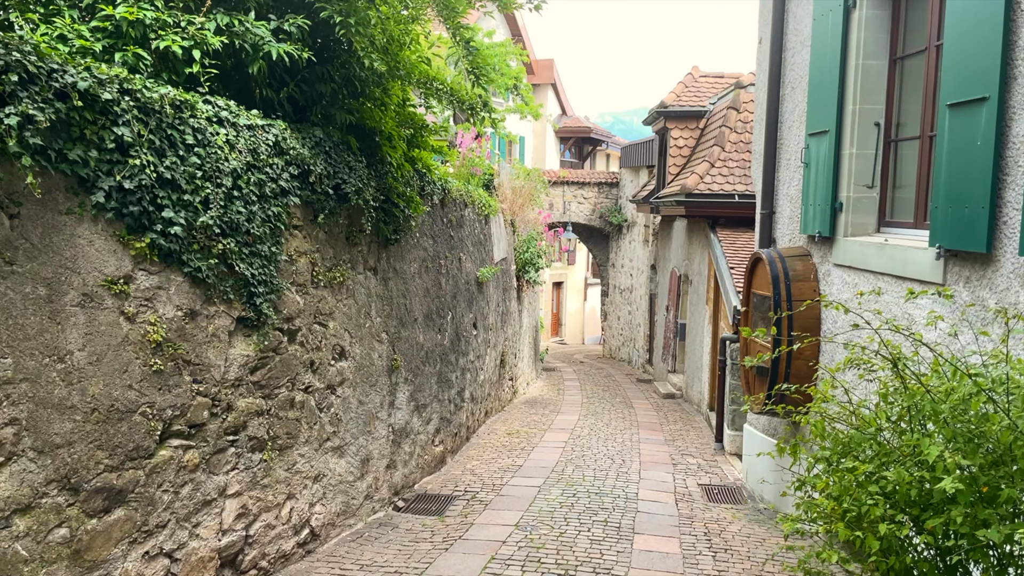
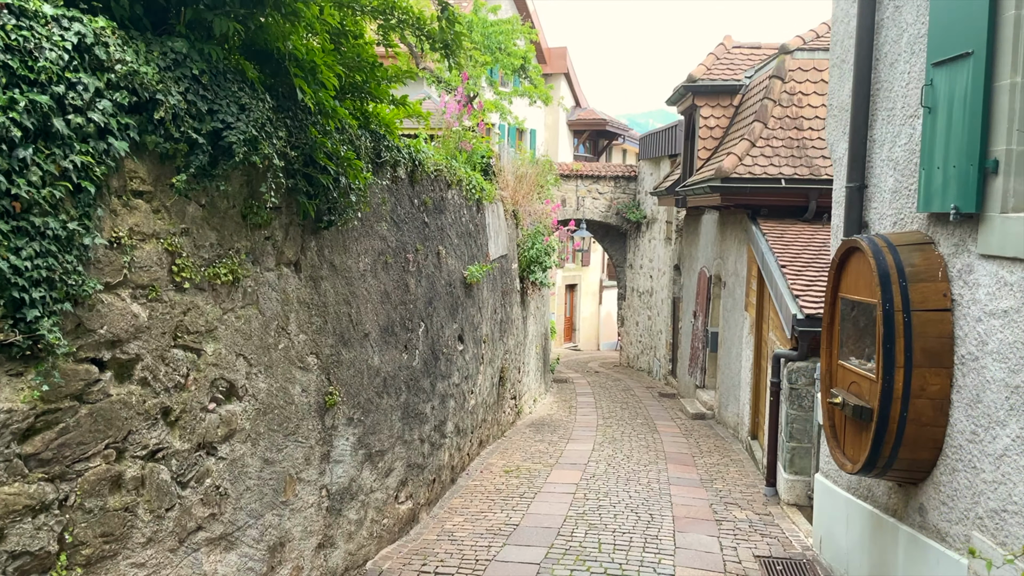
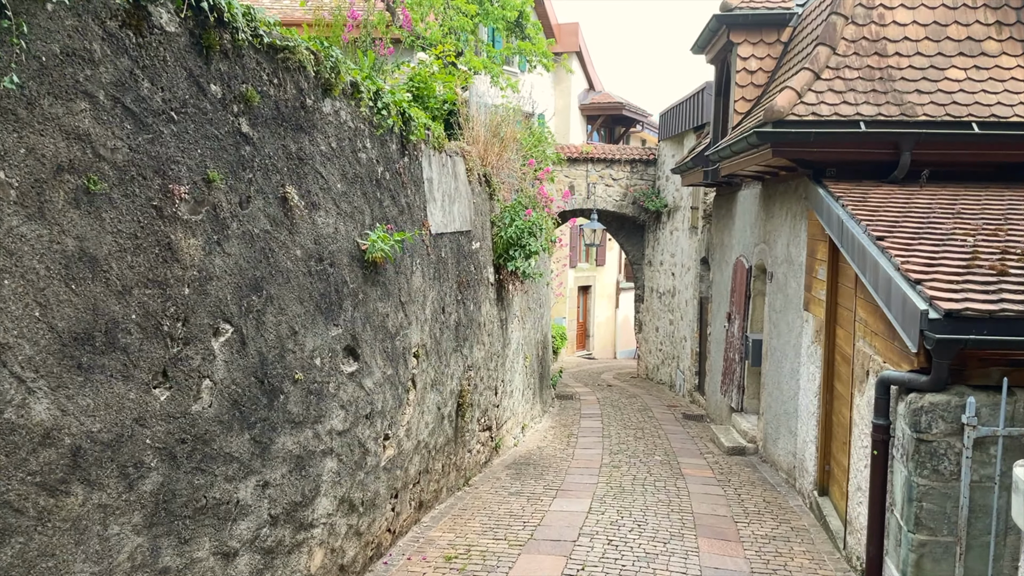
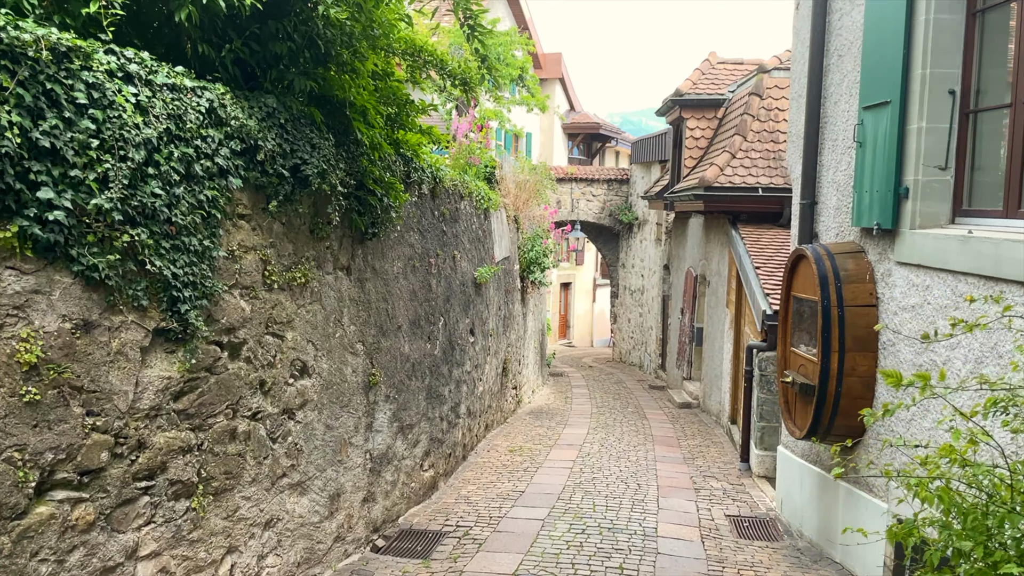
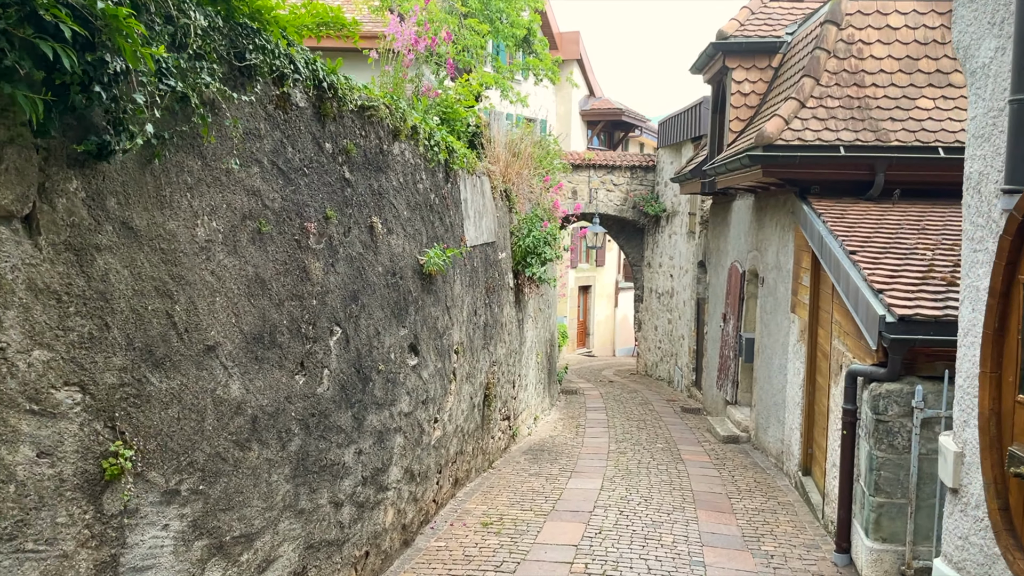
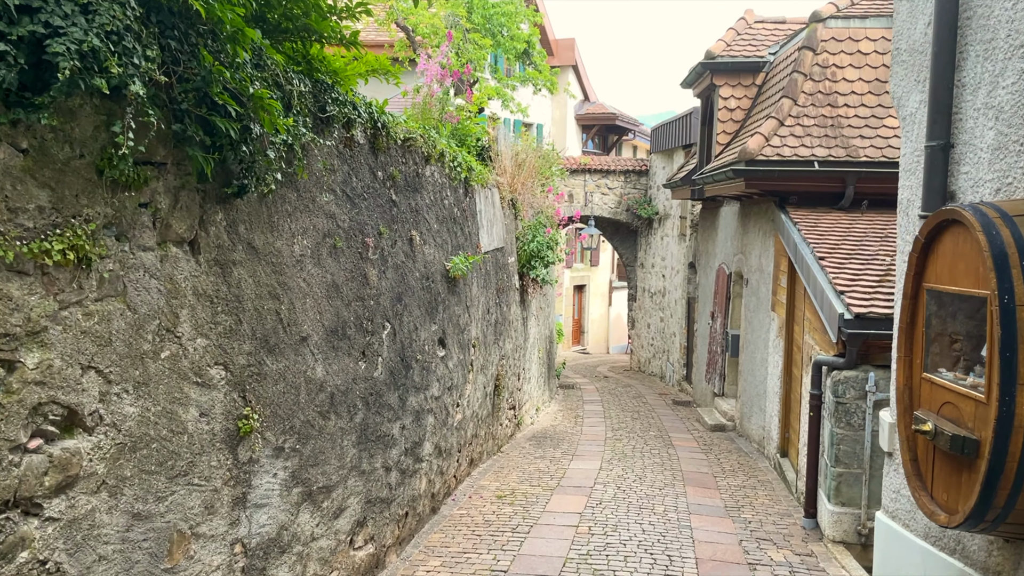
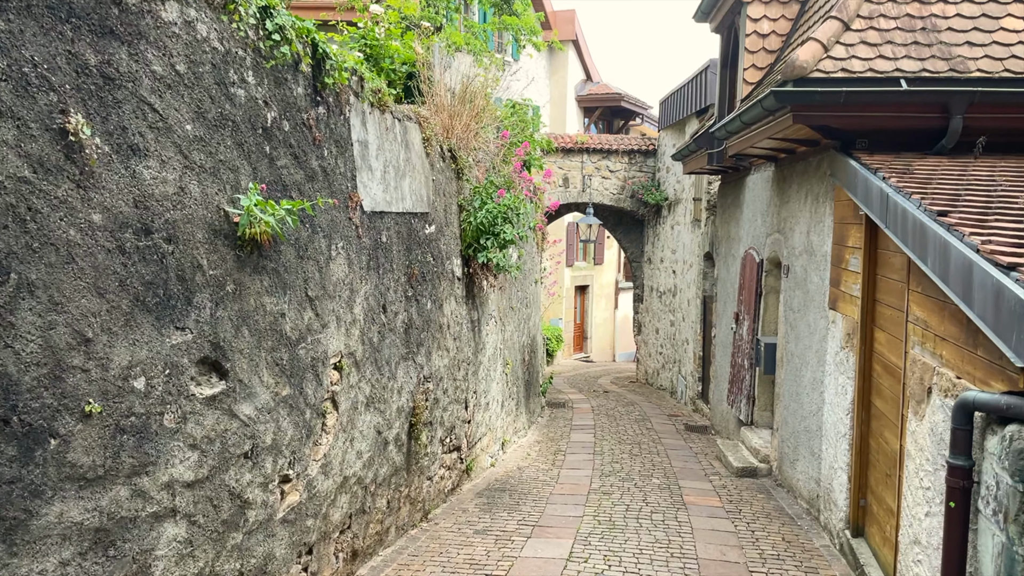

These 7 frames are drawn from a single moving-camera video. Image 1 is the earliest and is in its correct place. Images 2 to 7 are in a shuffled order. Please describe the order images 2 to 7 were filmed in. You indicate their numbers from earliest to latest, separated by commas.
4, 2, 6, 5, 3, 7
